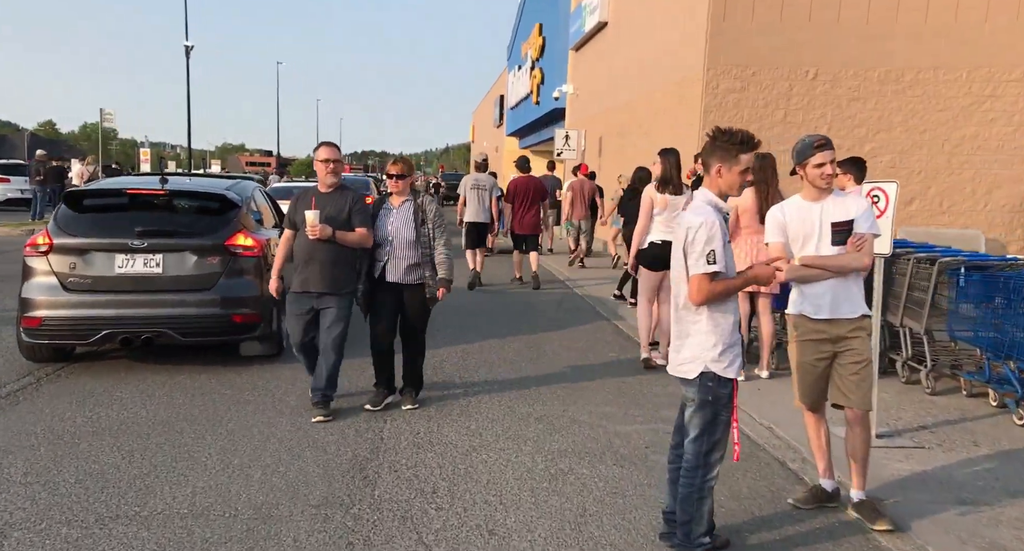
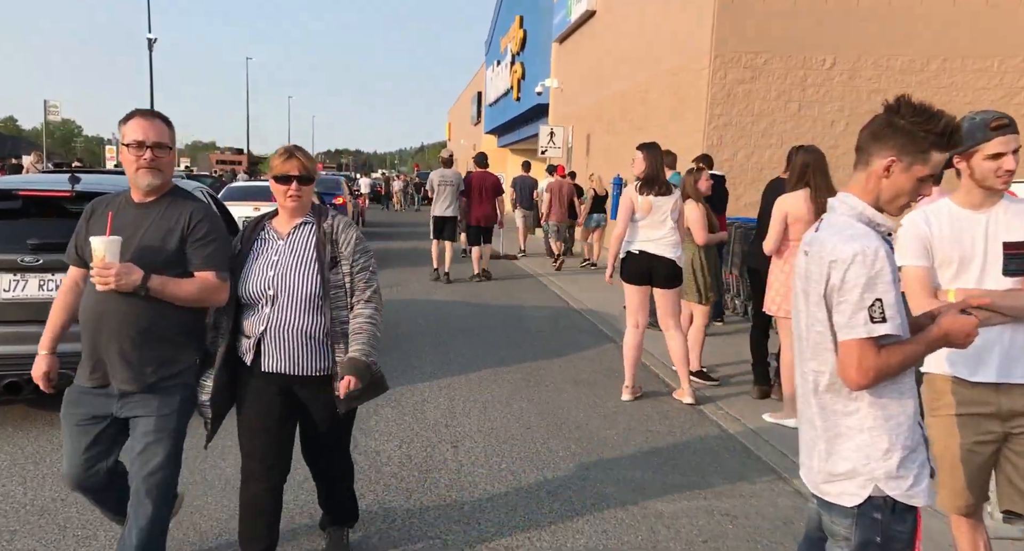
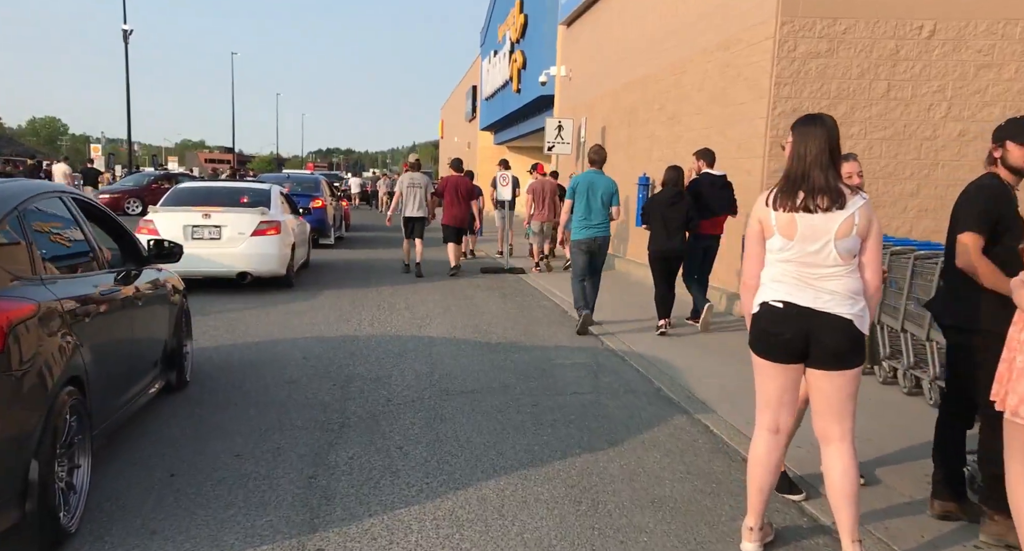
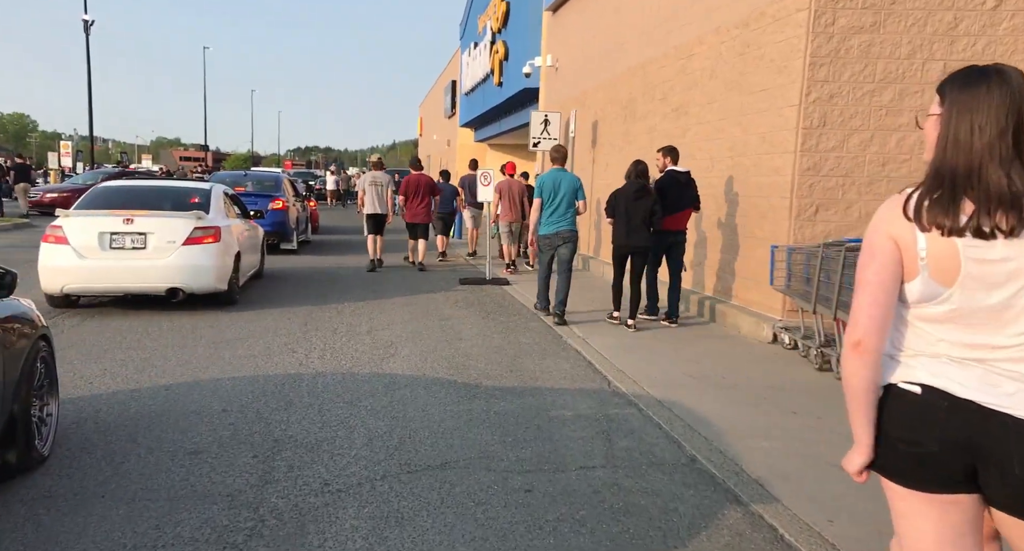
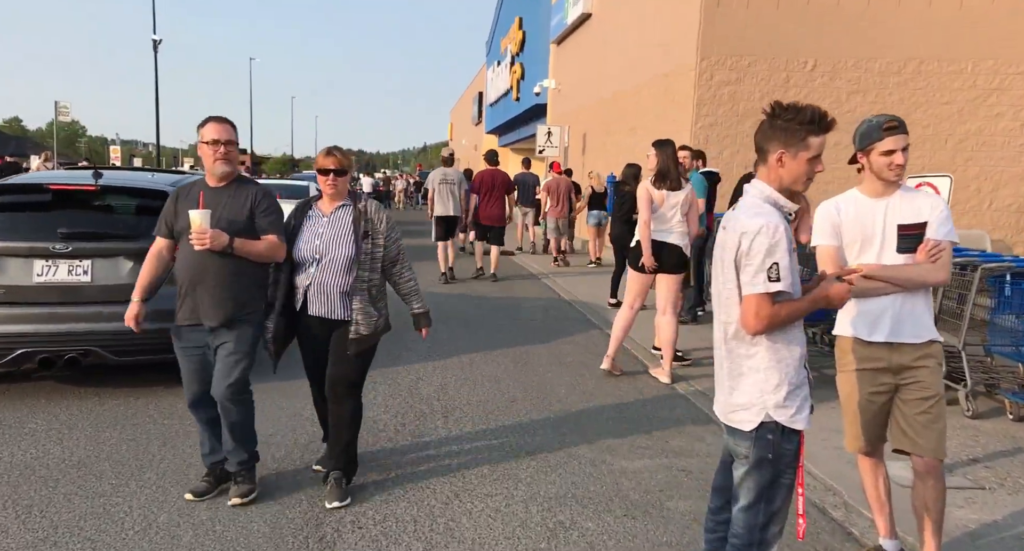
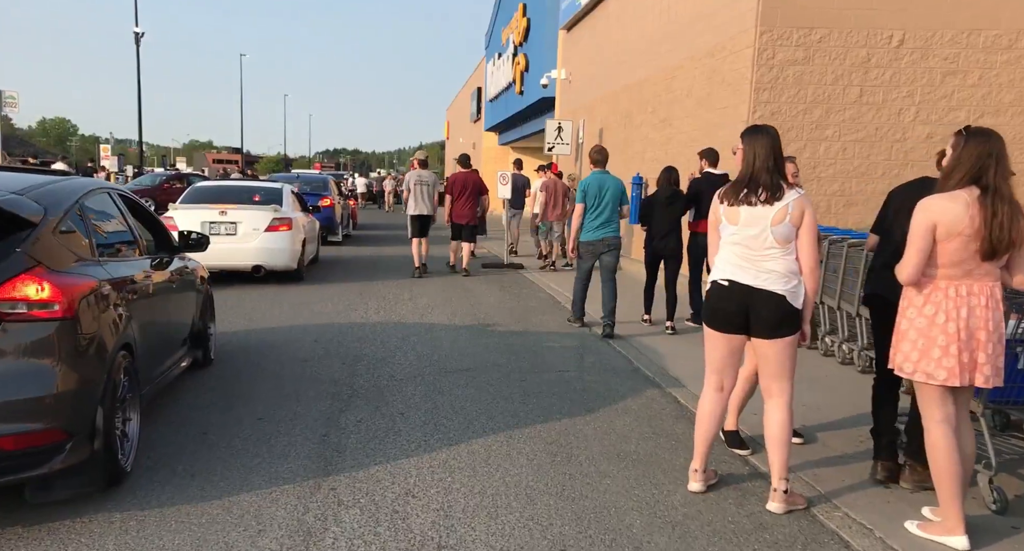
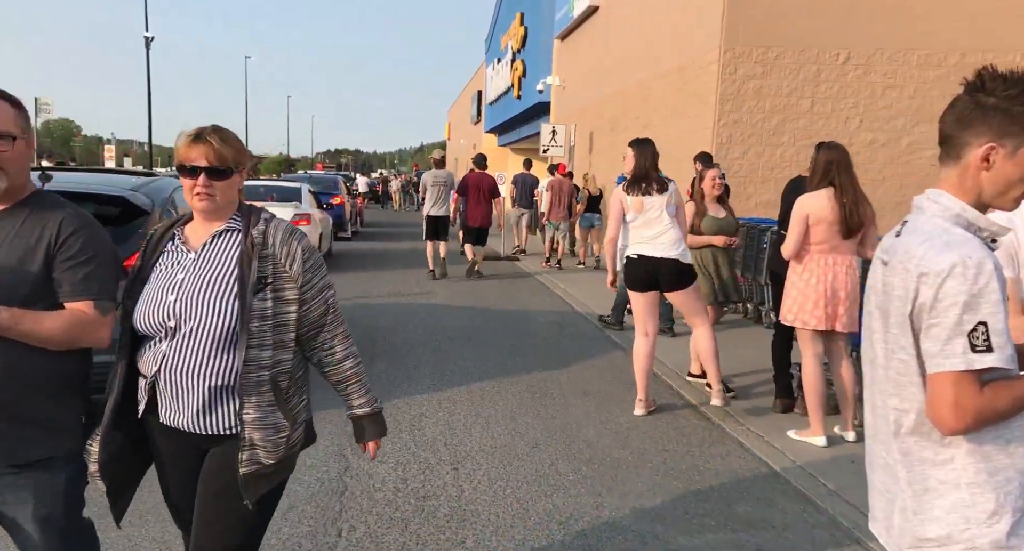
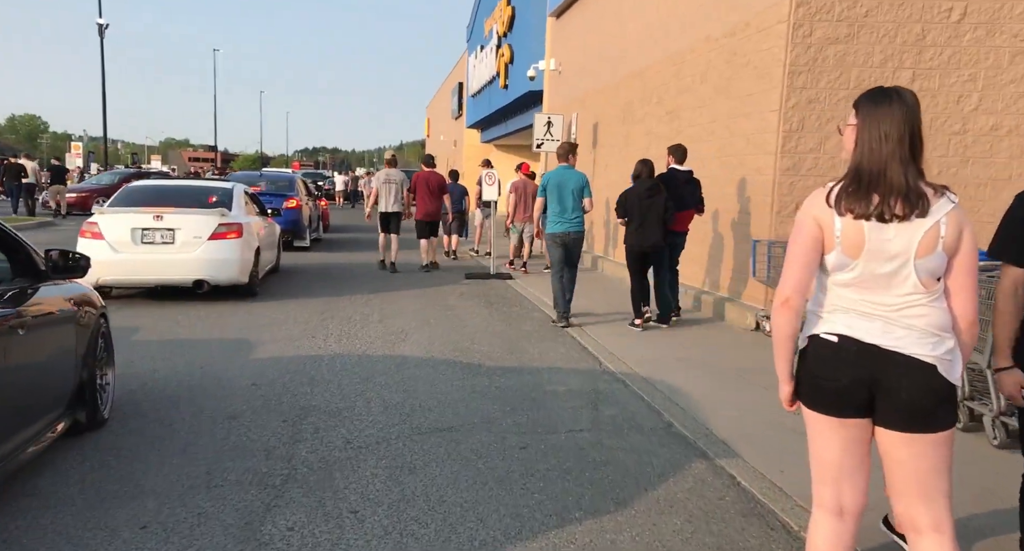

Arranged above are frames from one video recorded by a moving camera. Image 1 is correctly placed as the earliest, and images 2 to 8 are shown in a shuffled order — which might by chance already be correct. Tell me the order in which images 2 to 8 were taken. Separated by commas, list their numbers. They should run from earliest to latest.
5, 2, 7, 6, 3, 8, 4
